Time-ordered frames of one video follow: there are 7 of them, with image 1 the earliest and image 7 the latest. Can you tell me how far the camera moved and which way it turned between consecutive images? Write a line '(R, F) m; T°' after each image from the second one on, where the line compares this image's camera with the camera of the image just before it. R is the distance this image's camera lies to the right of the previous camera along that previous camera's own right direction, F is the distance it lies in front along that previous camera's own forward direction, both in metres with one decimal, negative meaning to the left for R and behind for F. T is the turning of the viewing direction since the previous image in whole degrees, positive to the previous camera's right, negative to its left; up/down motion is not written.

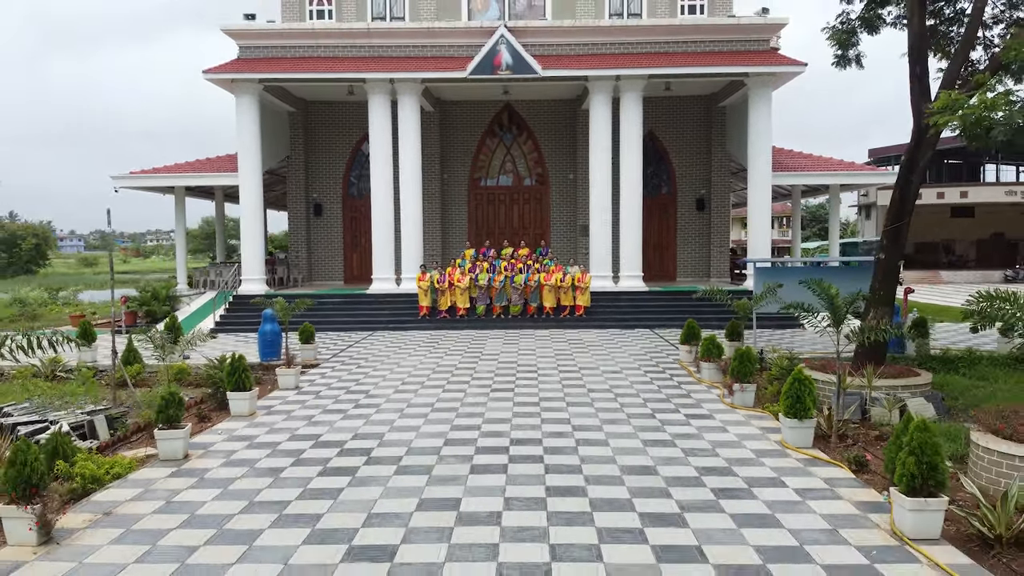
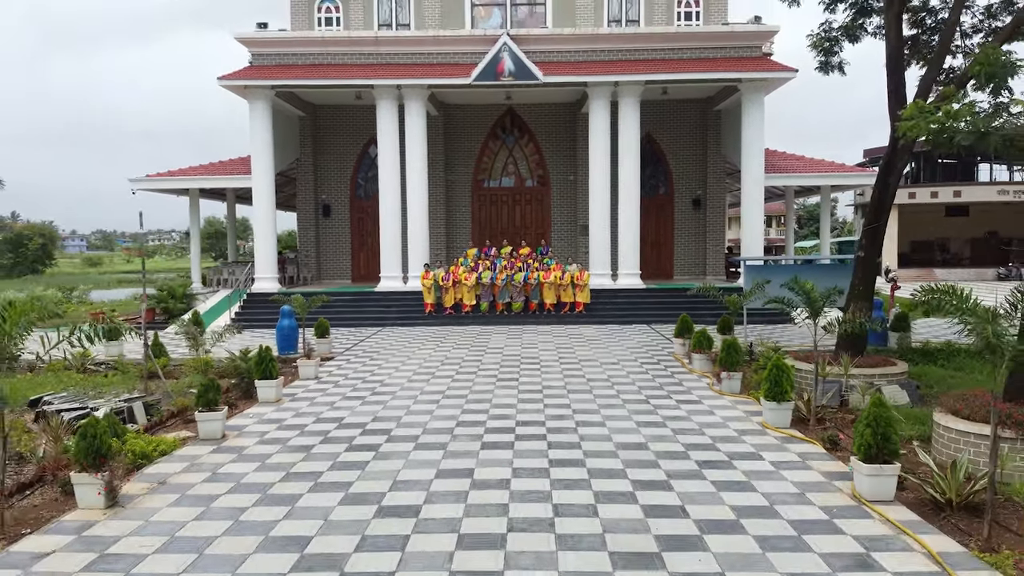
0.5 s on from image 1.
(0.0, -0.6) m; 0°
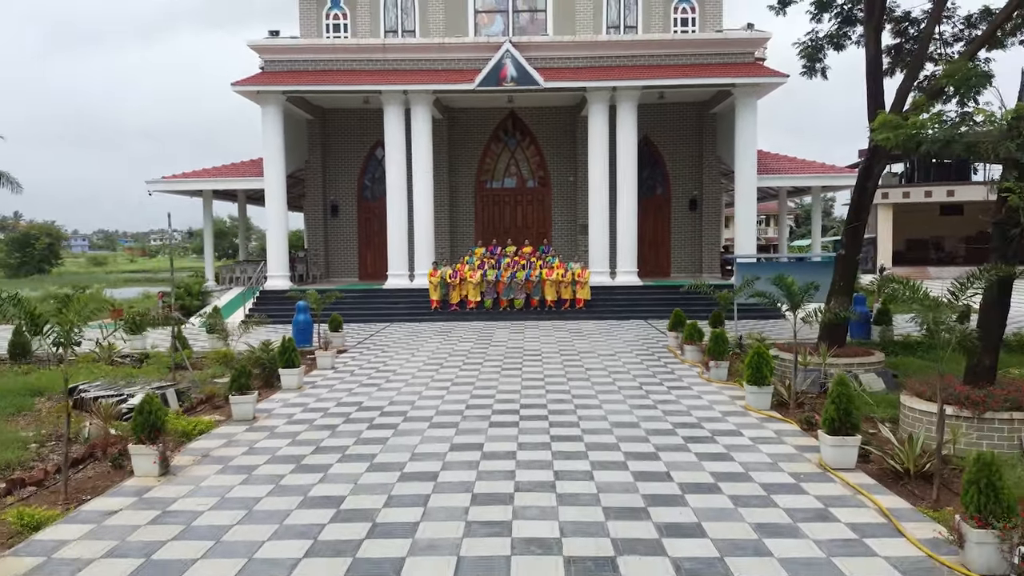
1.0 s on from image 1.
(0.0, -0.6) m; 0°
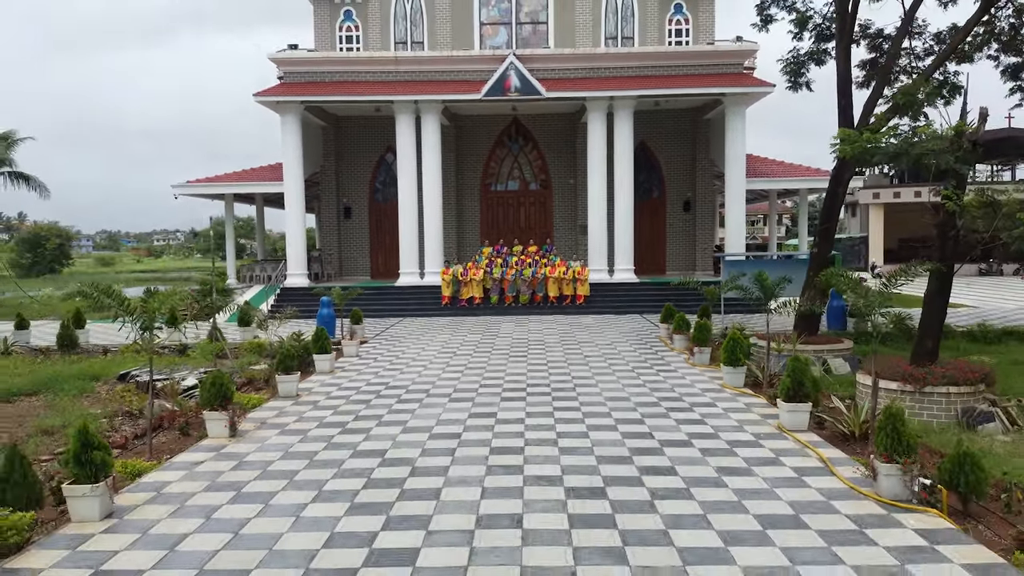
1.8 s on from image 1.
(-0.1, -1.0) m; 0°
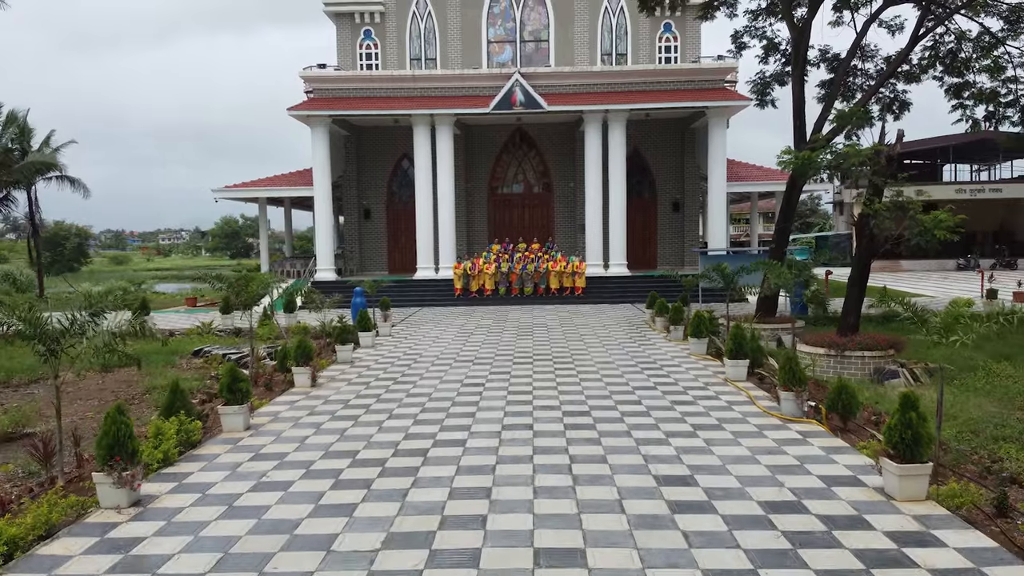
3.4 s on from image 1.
(-0.1, -2.0) m; 0°
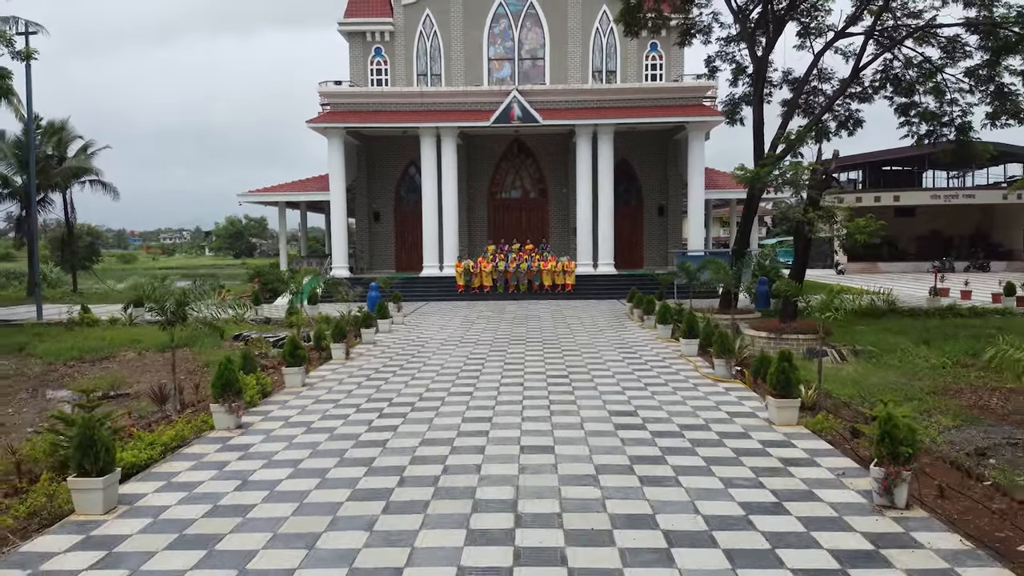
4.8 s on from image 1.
(0.0, -1.9) m; 0°
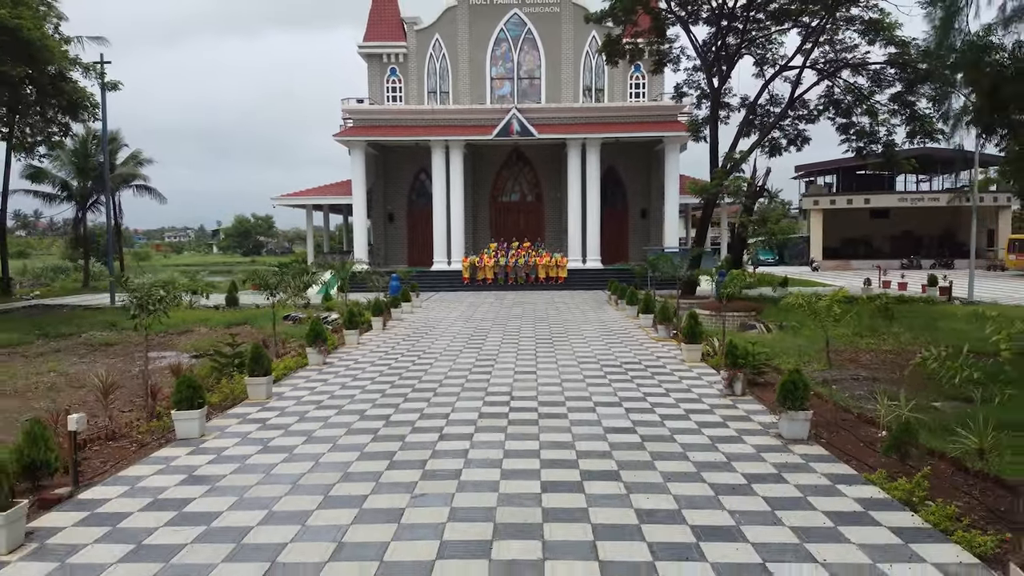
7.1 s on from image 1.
(0.0, -3.1) m; 0°
